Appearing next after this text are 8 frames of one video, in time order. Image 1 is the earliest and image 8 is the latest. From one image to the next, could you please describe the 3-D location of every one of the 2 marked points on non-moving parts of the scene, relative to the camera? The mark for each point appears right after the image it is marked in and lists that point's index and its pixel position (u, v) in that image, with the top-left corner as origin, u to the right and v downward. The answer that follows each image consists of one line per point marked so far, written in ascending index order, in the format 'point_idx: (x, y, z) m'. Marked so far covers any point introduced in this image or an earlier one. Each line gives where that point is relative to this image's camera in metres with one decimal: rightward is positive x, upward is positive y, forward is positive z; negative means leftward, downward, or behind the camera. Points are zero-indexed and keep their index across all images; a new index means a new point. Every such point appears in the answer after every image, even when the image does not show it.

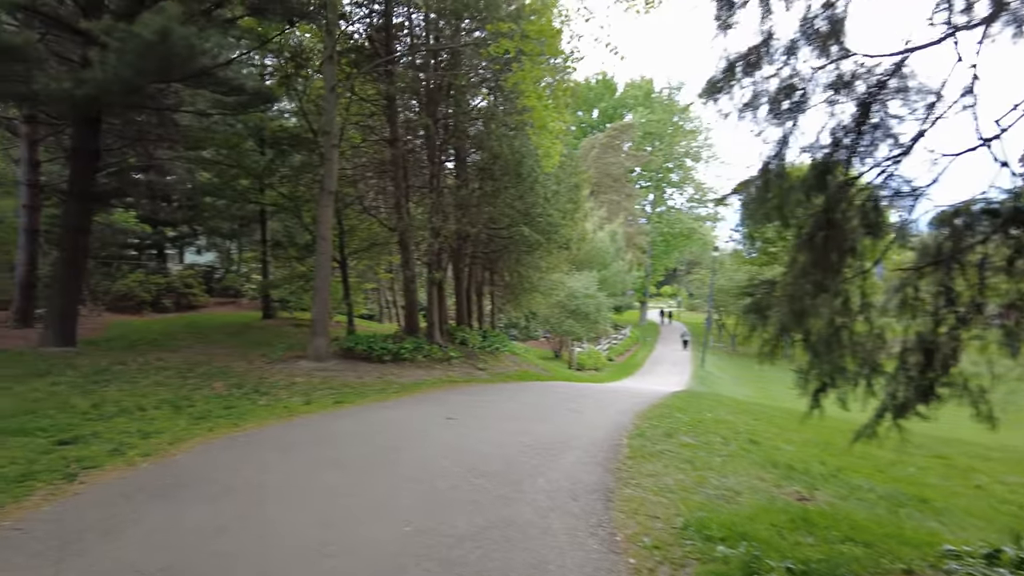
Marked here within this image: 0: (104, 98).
0: (-5.4, +2.5, +8.7) m
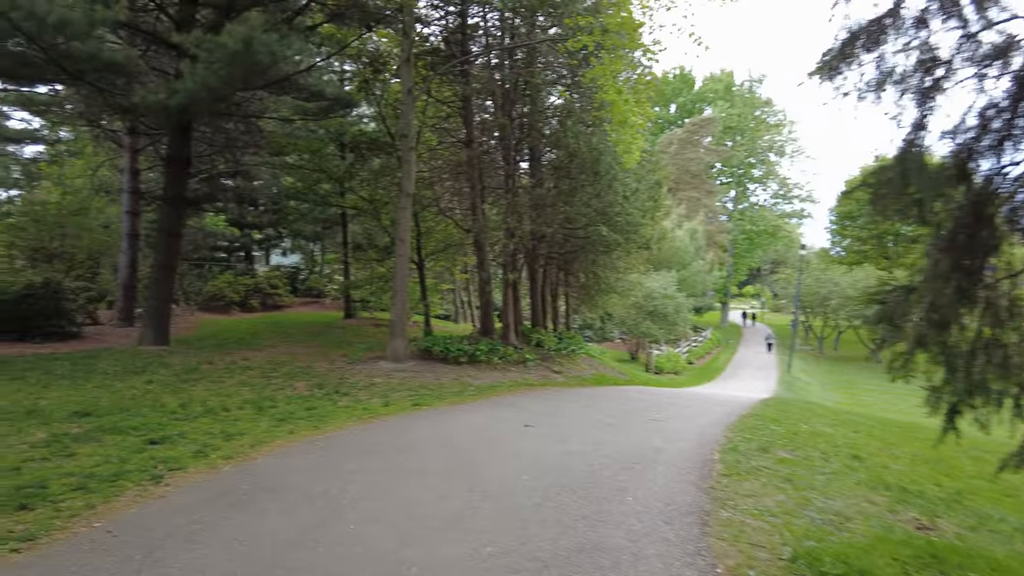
0: (-4.4, +2.5, +9.1) m
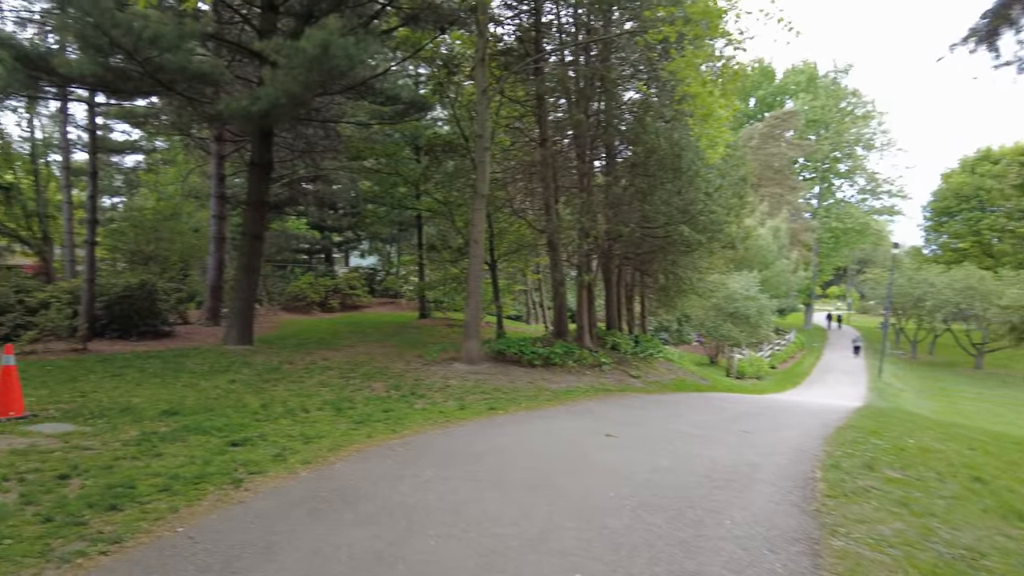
0: (-3.3, +2.5, +9.3) m
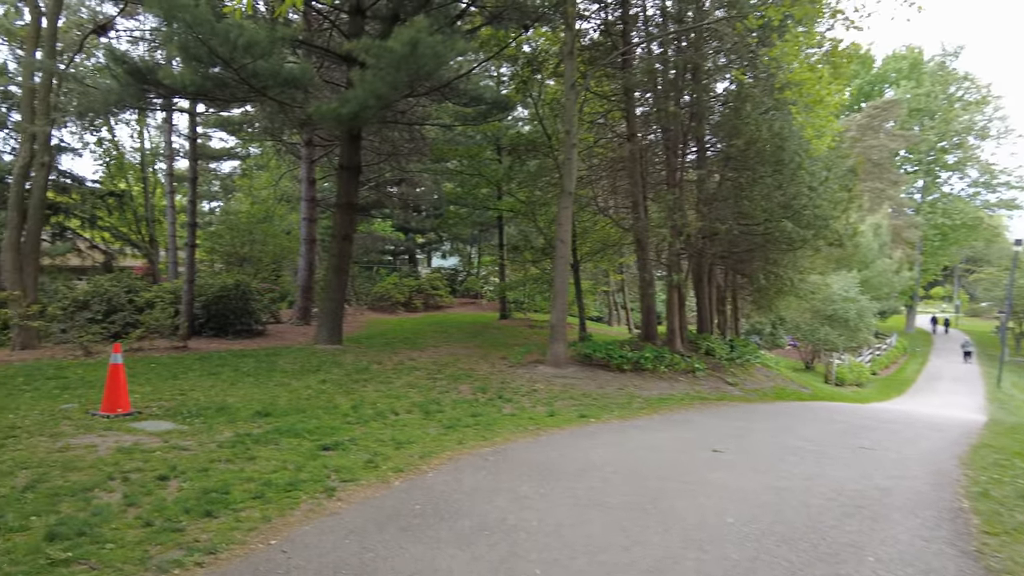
0: (-2.1, +2.5, +9.4) m
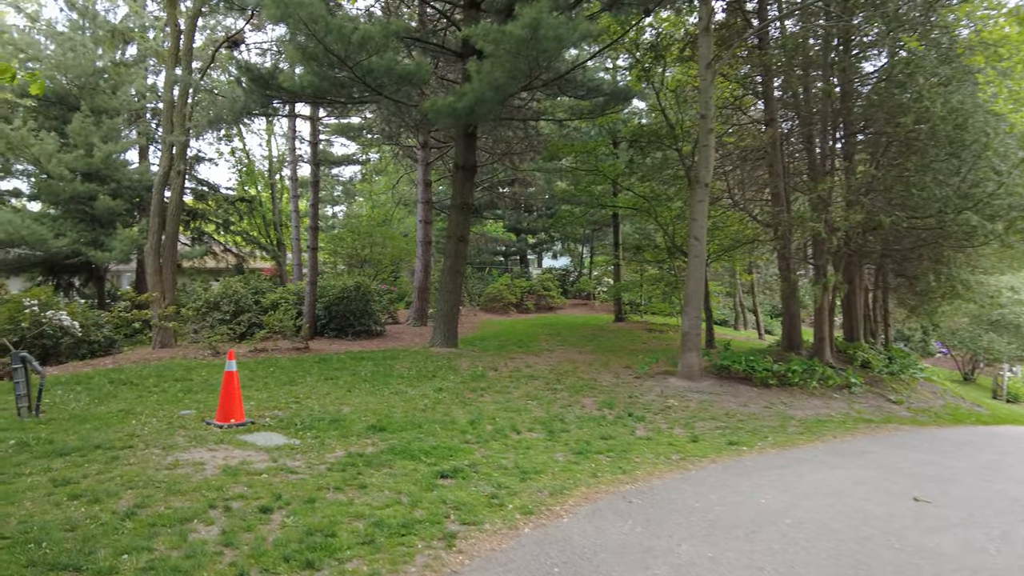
0: (-0.4, +2.4, +8.8) m
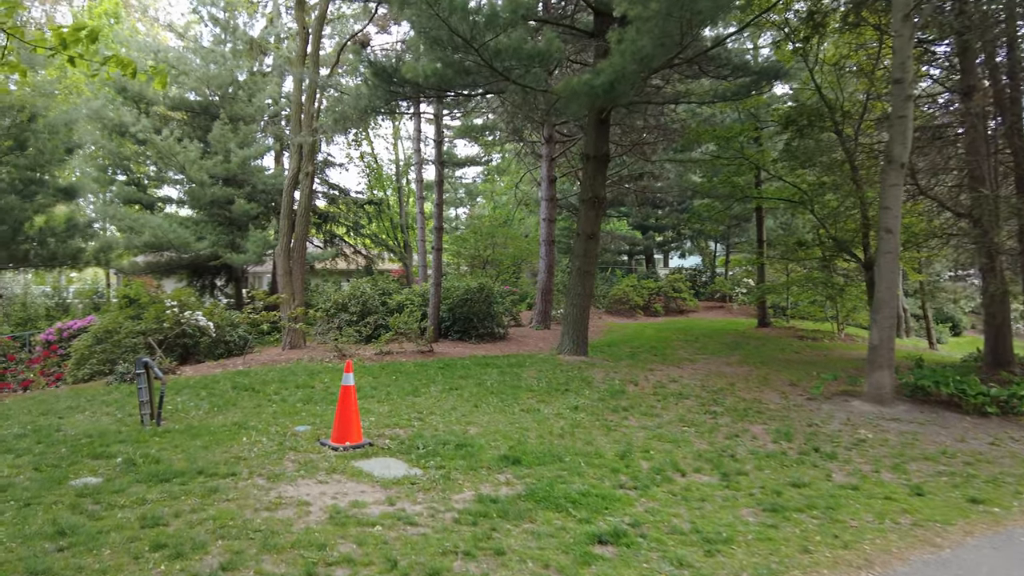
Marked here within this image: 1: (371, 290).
0: (+1.3, +2.4, +7.7) m
1: (-3.3, 0.0, +15.2) m
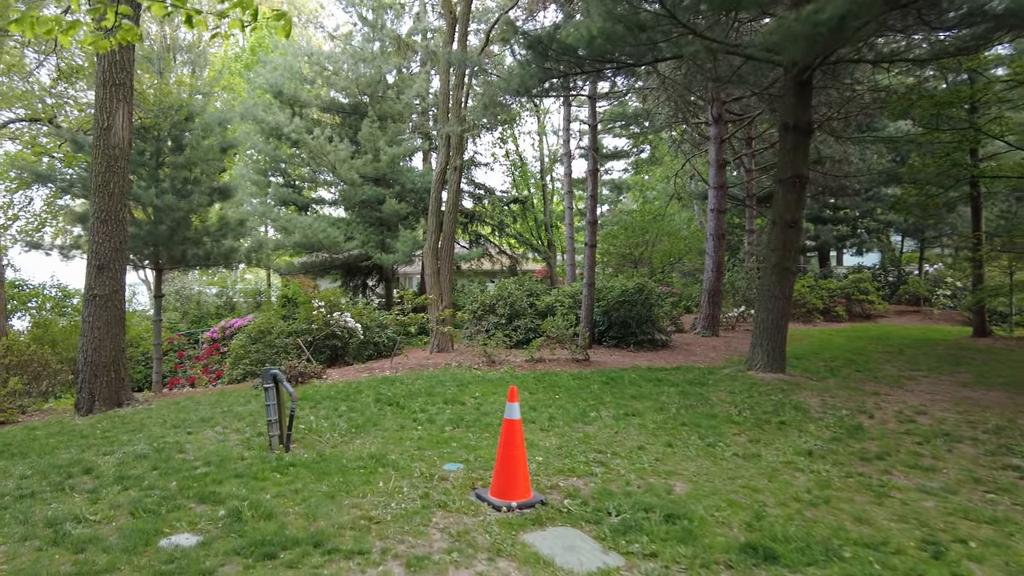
0: (+3.1, +2.4, +5.7) m
1: (+0.1, 0.0, +13.9) m
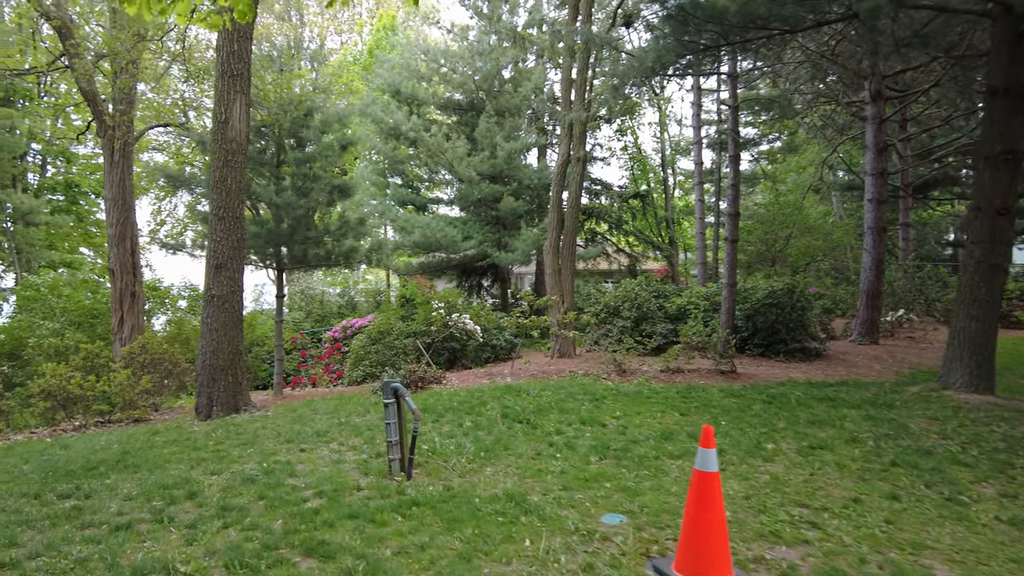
0: (+4.2, +2.4, +4.1) m
1: (+2.6, -0.1, +12.7) m
